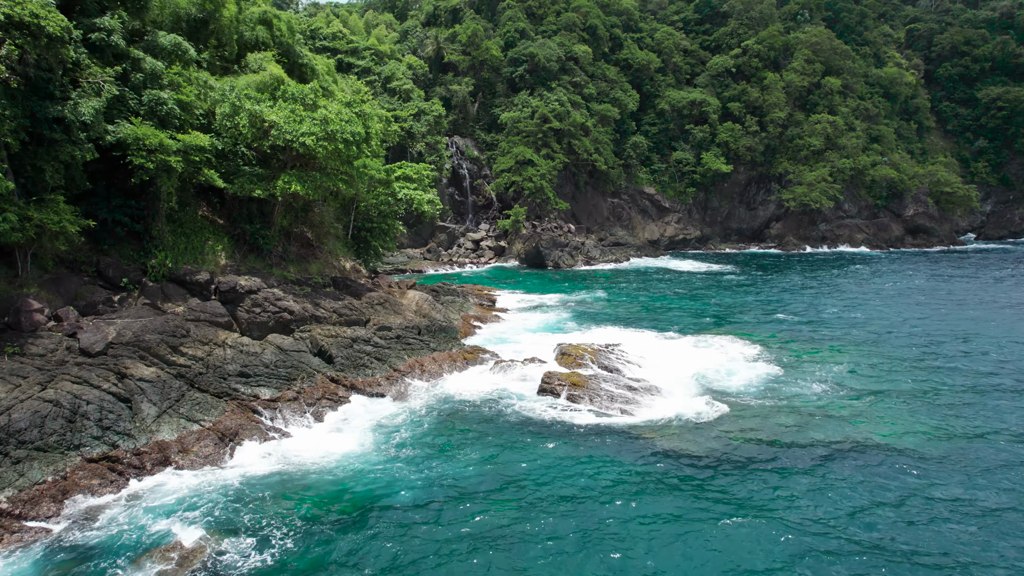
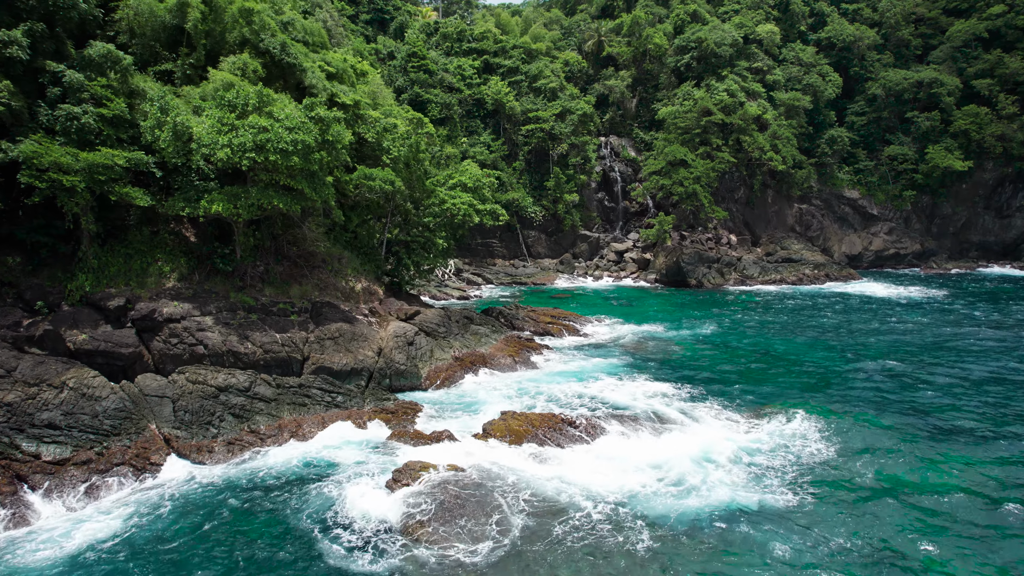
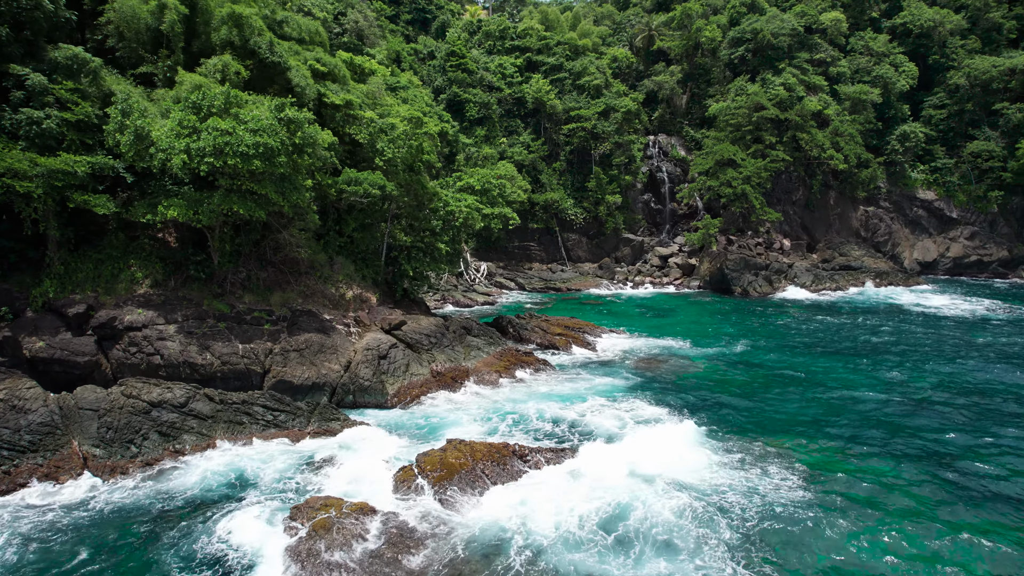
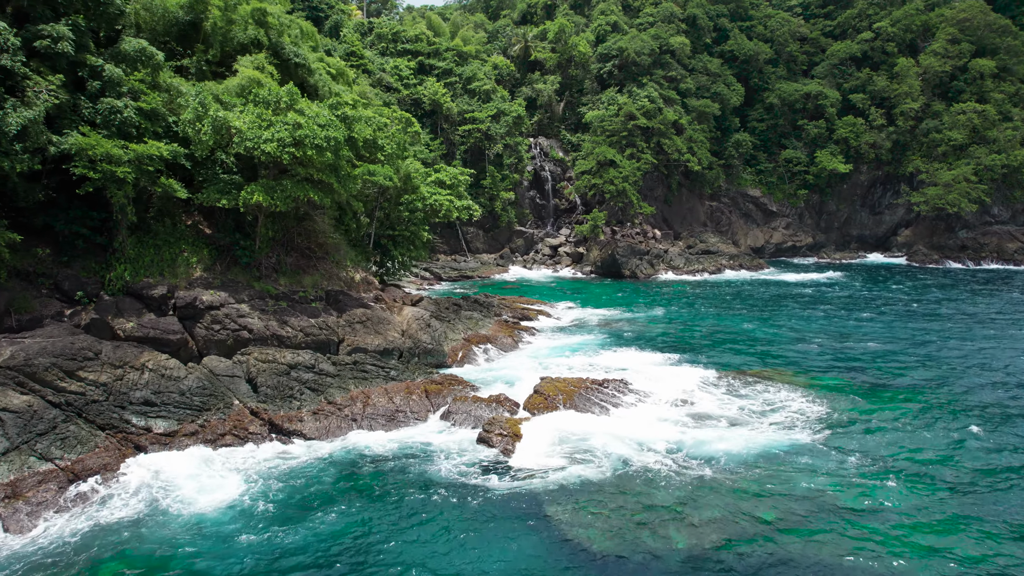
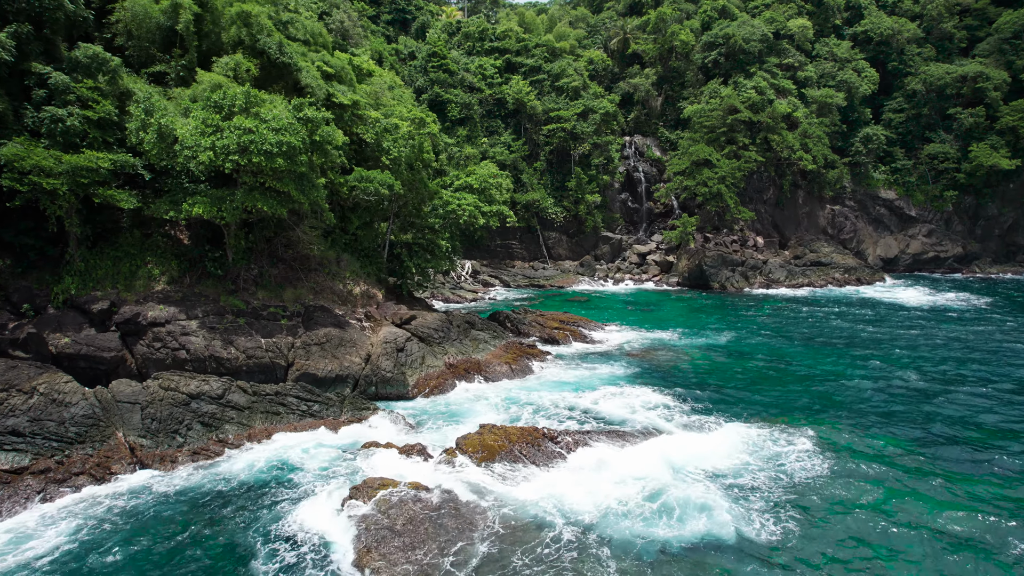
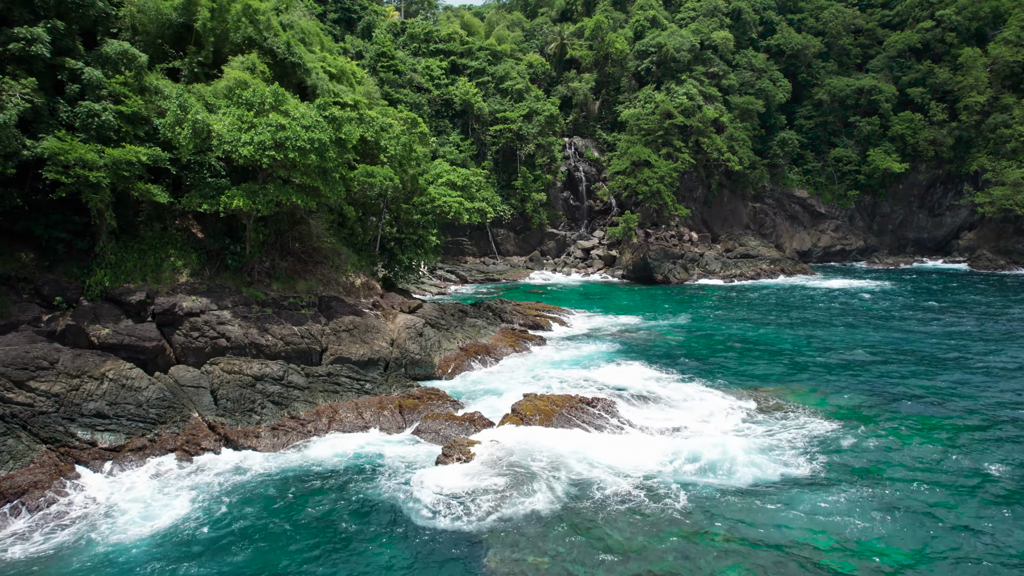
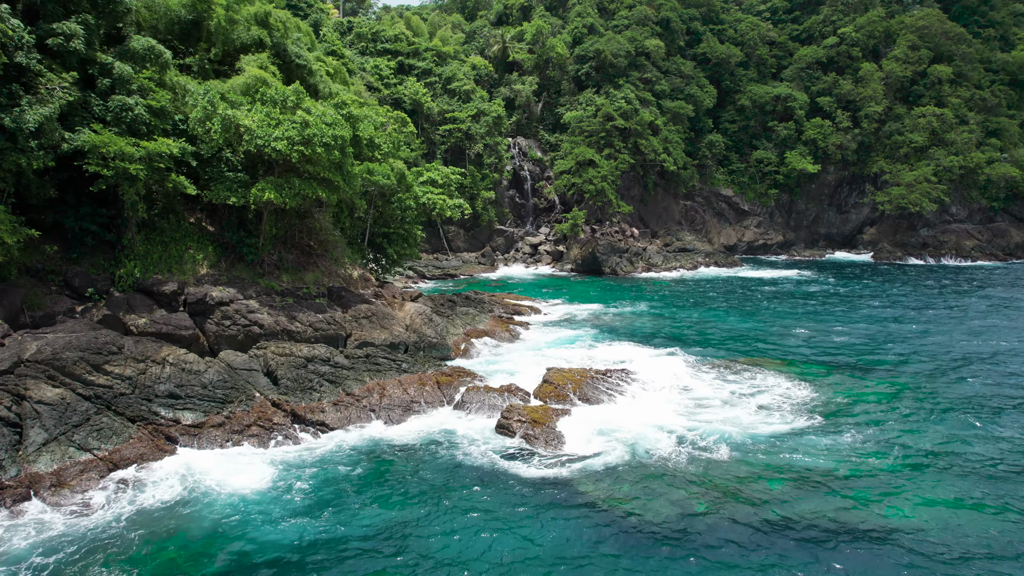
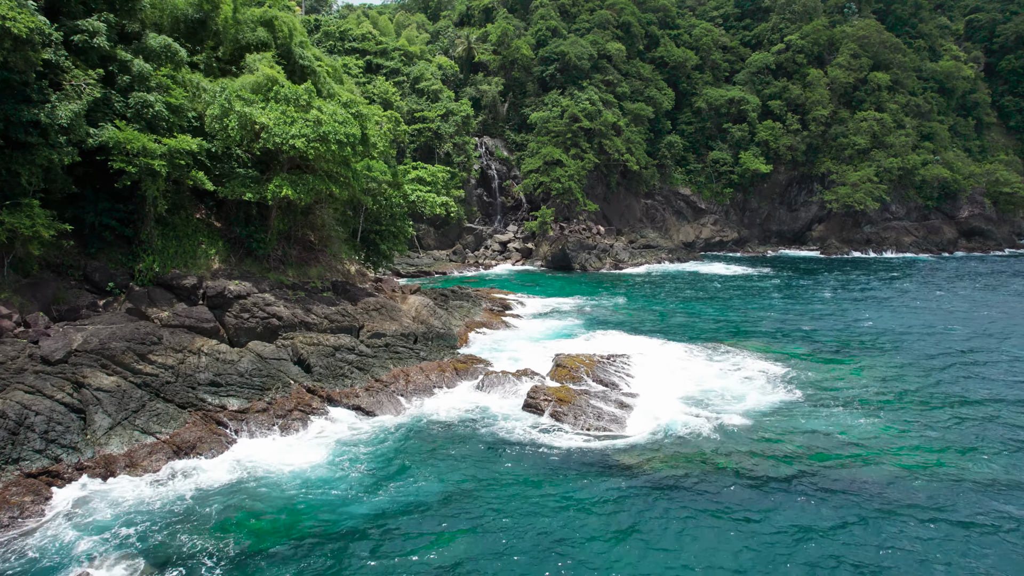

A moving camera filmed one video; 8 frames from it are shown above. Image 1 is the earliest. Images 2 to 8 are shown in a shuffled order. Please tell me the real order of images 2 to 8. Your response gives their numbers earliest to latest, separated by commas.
8, 7, 4, 6, 2, 5, 3
